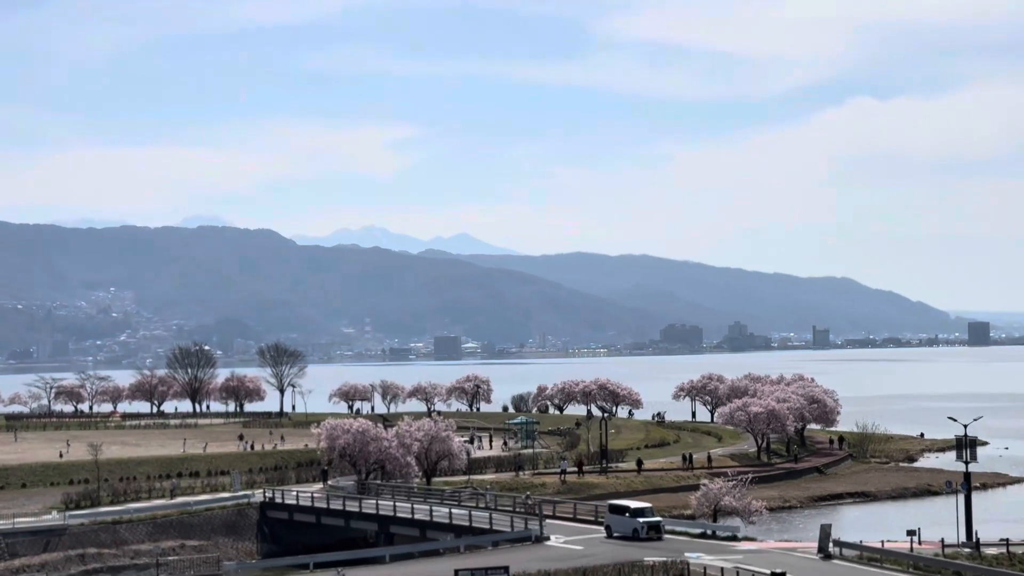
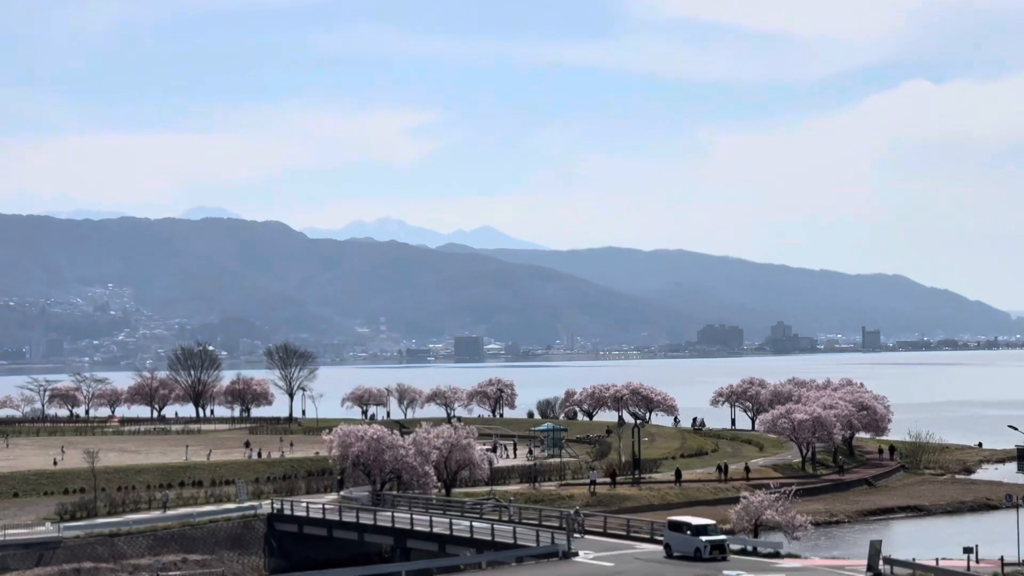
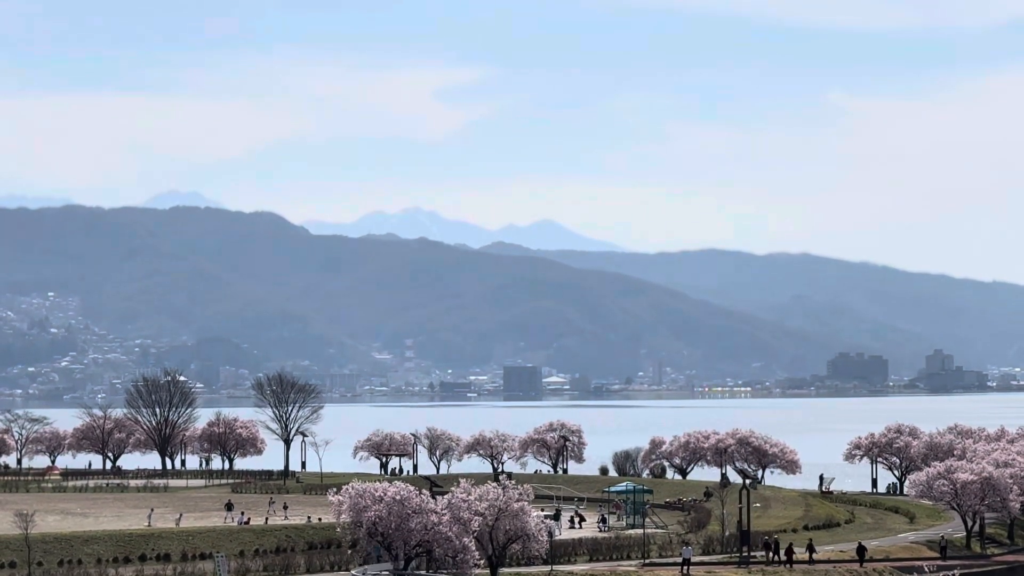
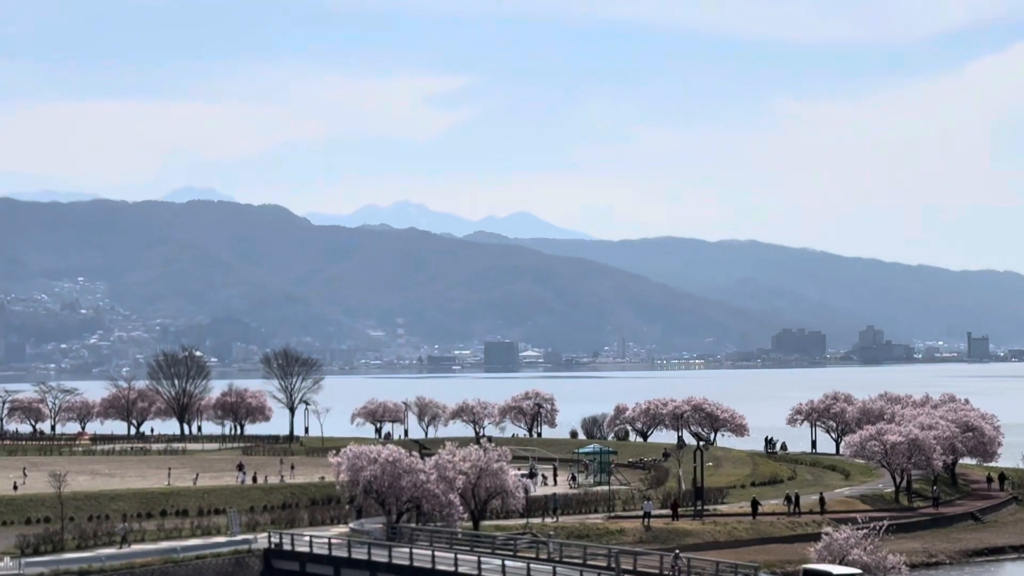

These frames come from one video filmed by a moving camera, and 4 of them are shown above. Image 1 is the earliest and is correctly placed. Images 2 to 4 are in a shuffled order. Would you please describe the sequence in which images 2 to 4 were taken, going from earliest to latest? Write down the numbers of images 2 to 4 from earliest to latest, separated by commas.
2, 4, 3
